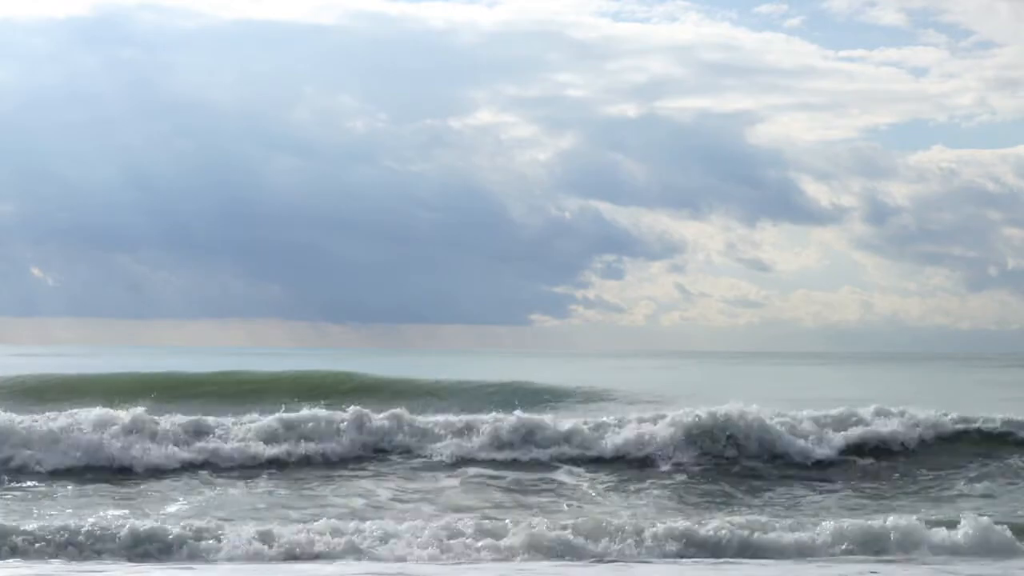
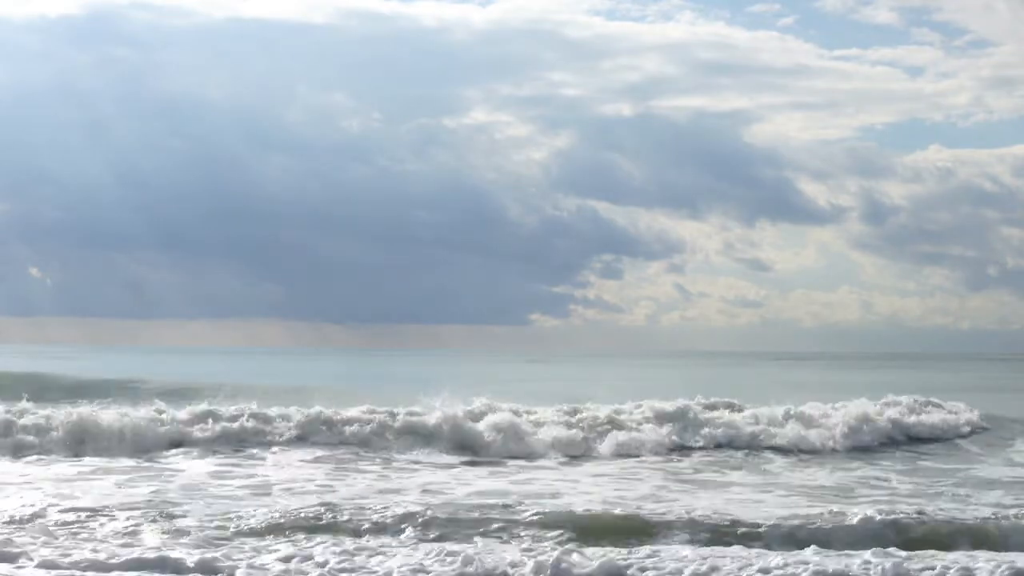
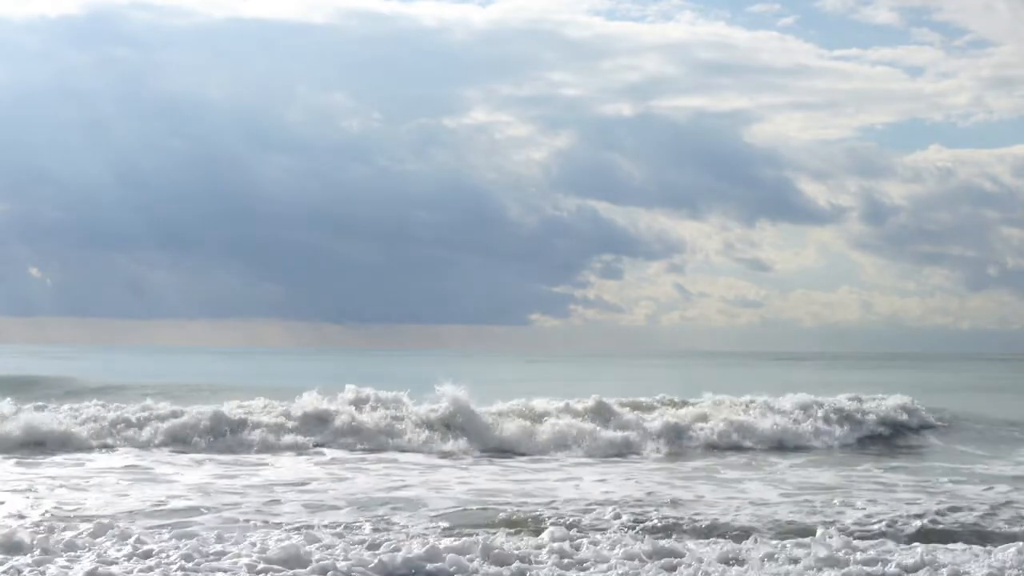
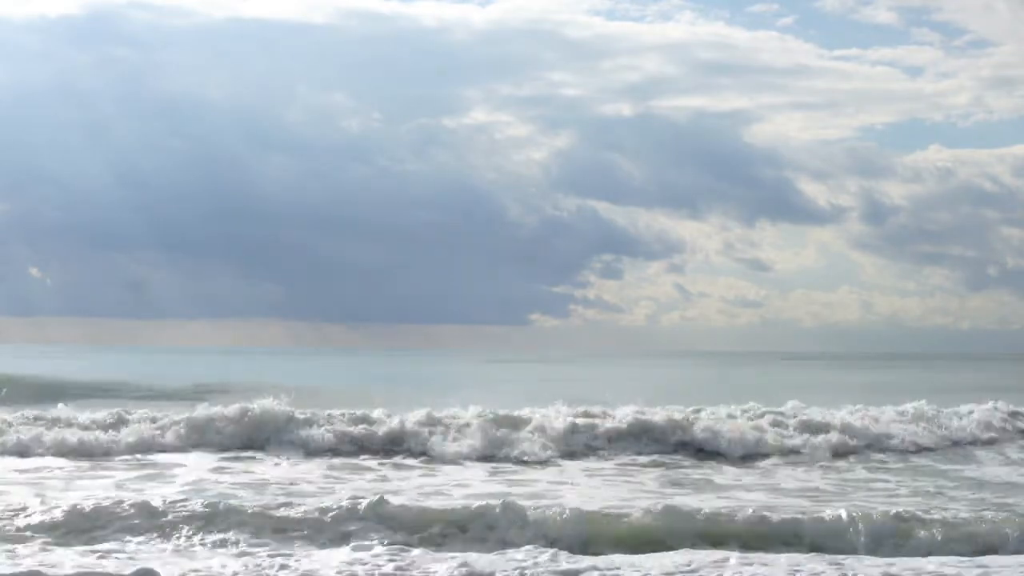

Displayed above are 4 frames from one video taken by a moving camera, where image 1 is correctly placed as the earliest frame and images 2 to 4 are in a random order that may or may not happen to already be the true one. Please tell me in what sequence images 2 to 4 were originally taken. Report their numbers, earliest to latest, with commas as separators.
3, 2, 4
